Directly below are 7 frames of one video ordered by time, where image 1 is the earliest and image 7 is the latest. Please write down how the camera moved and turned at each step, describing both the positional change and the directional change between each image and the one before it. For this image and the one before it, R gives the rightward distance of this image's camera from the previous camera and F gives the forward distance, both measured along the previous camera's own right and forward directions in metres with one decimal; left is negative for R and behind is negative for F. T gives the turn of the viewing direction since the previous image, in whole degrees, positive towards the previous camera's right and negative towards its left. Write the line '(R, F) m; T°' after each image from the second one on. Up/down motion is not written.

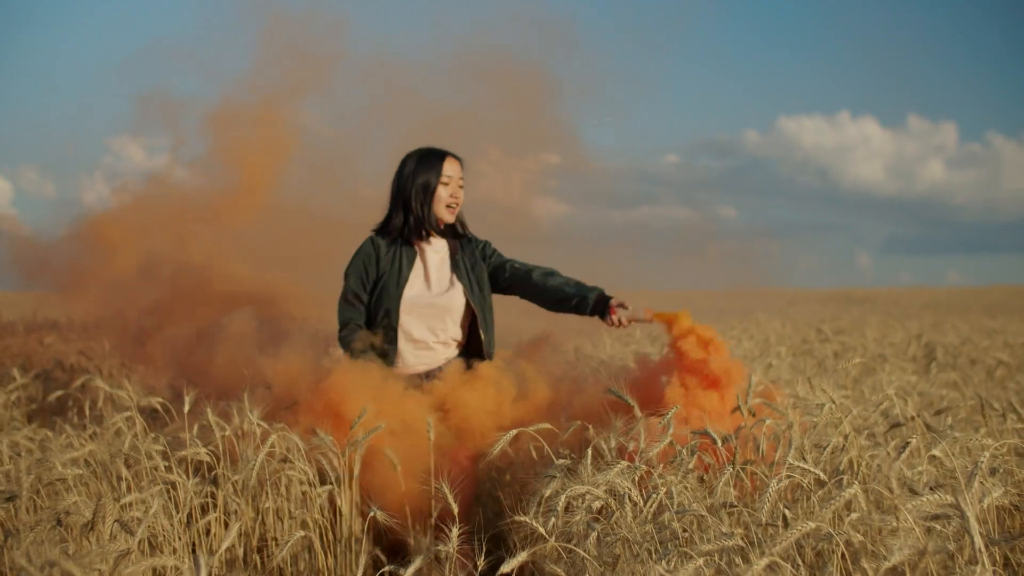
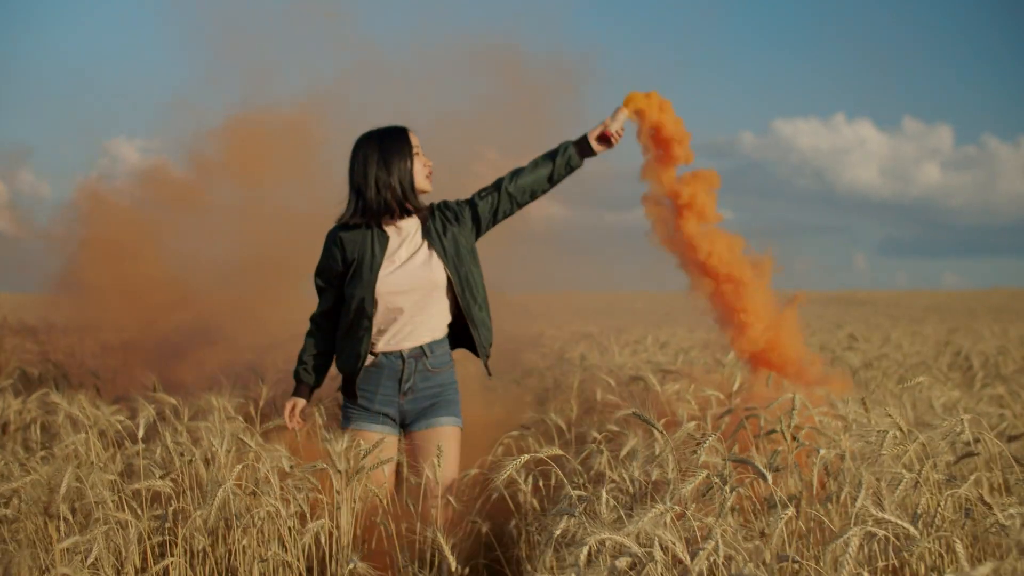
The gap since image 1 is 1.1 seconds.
(0.0, +0.5) m; 0°
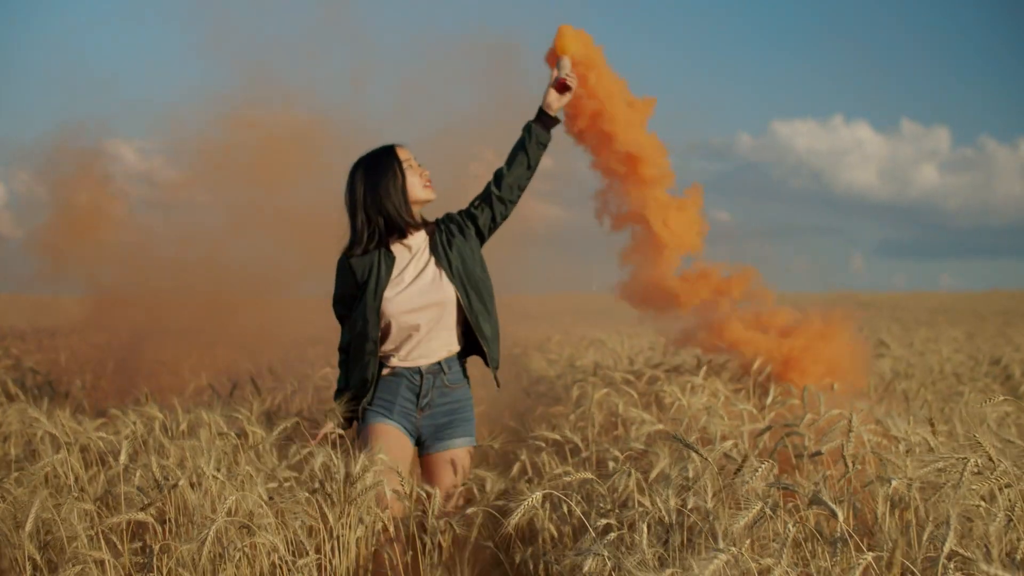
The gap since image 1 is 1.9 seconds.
(-0.1, +0.3) m; 0°
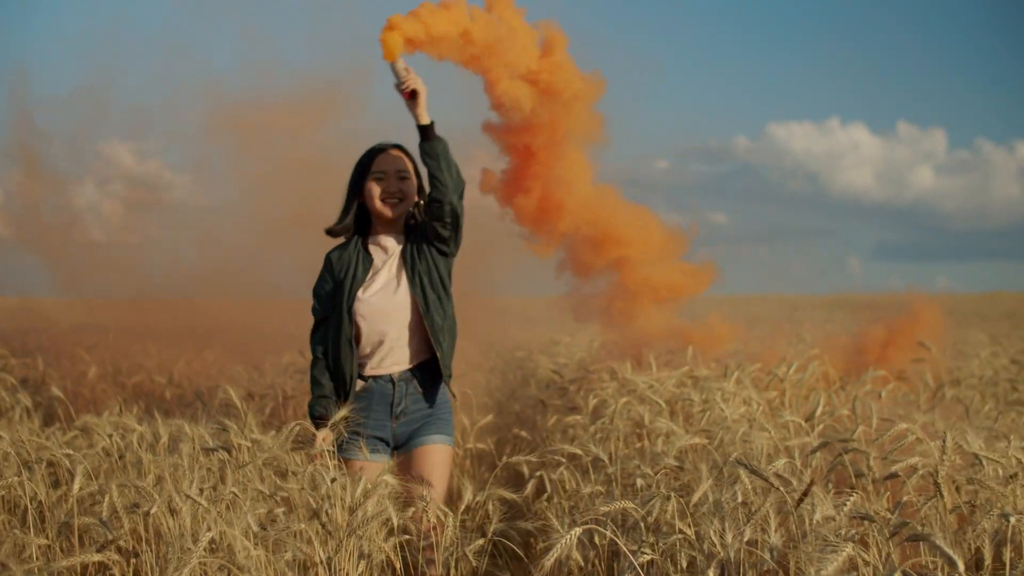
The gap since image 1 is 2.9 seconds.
(-0.1, +0.5) m; 0°
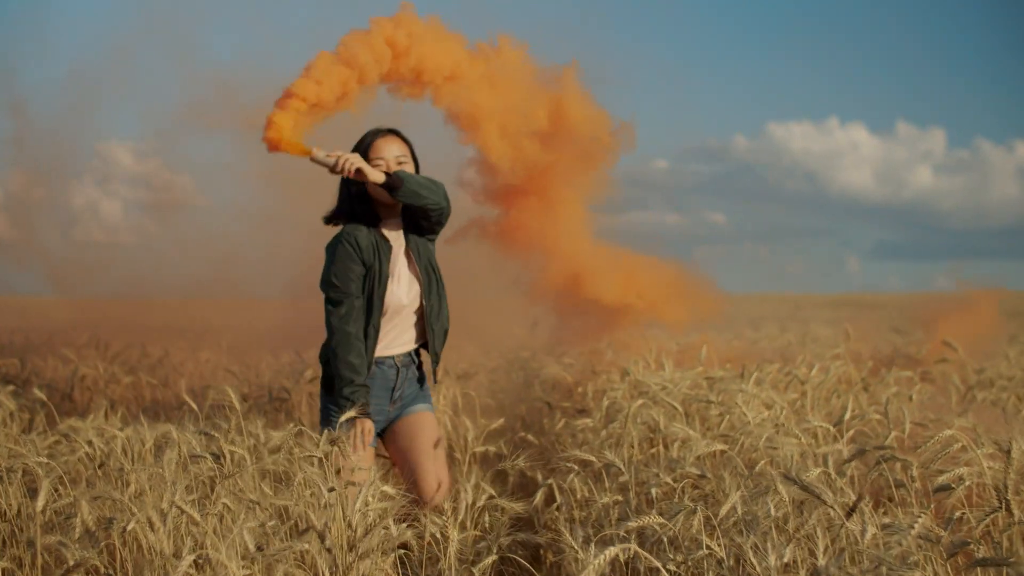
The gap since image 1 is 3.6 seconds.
(0.0, +0.3) m; 0°
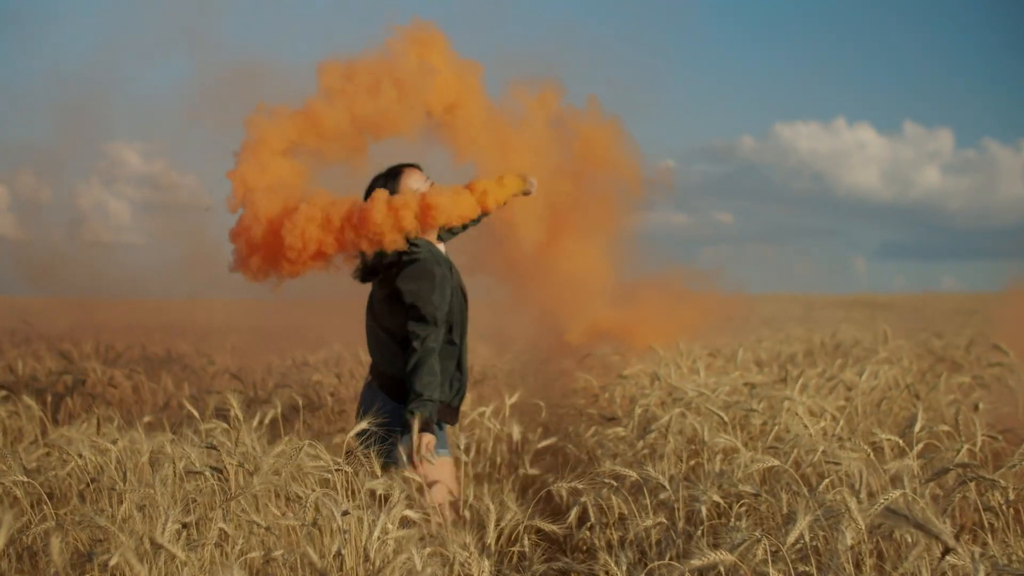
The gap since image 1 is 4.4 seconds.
(-0.1, +0.4) m; 0°
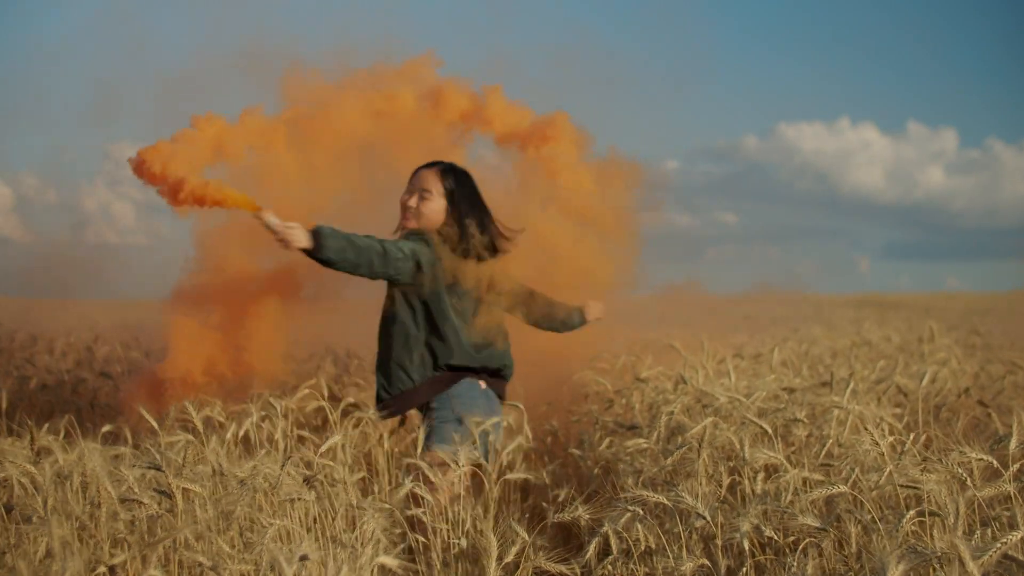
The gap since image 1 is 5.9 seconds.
(0.0, +0.6) m; 0°
